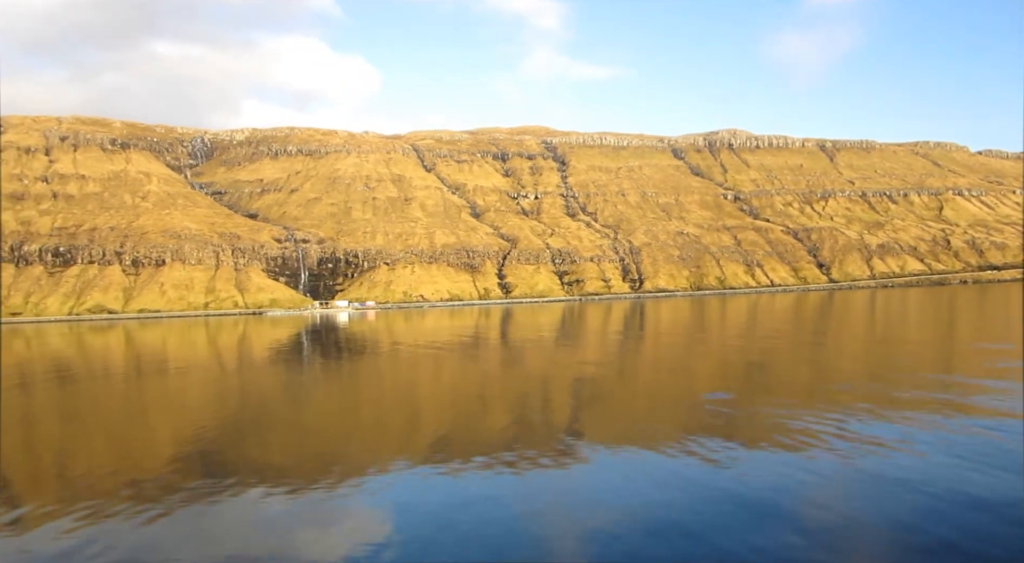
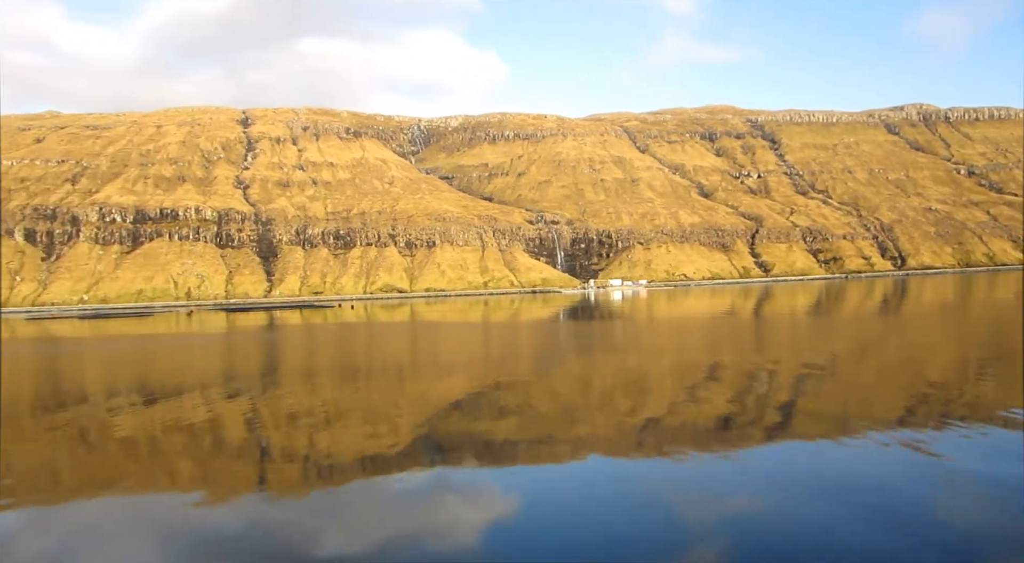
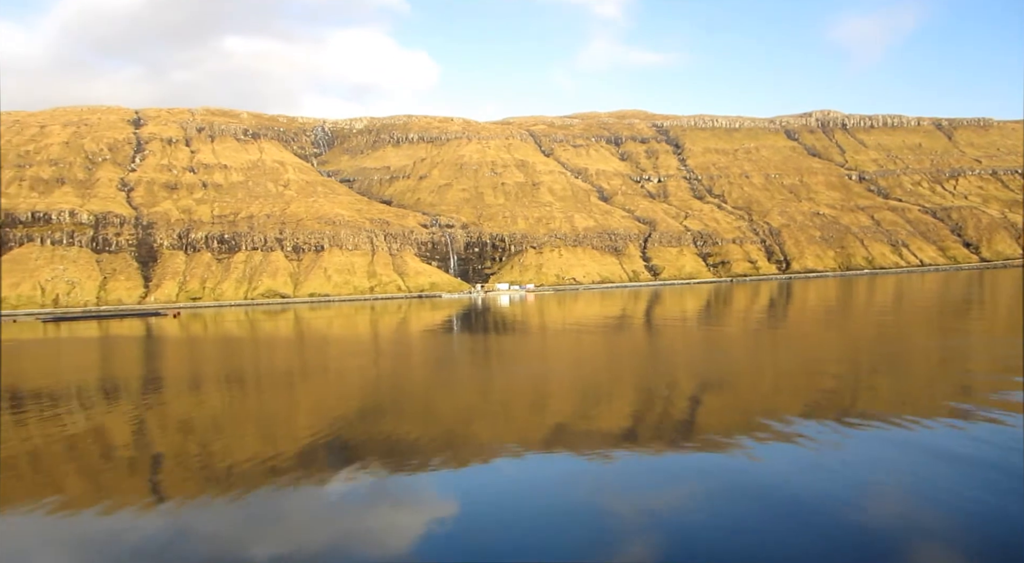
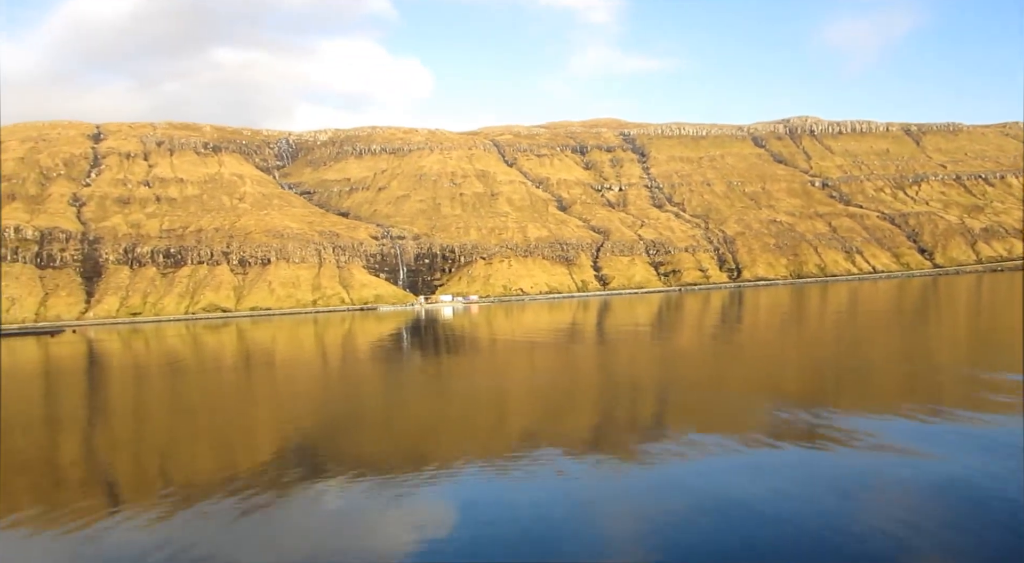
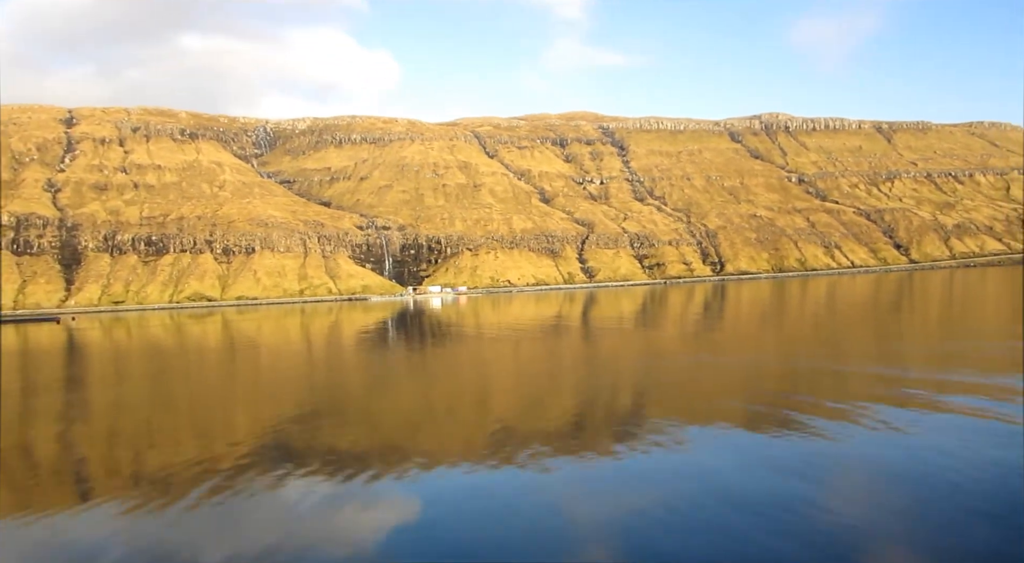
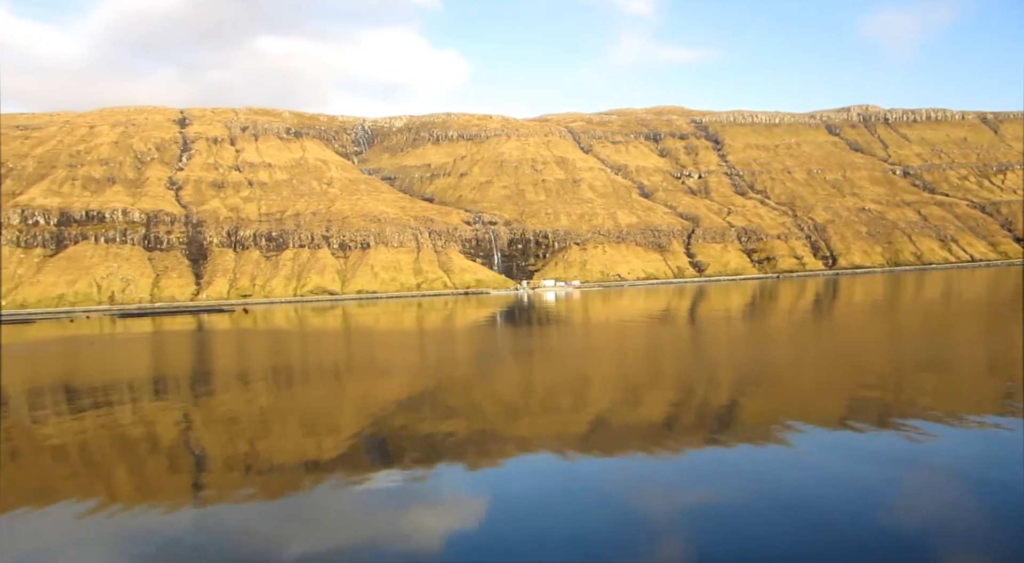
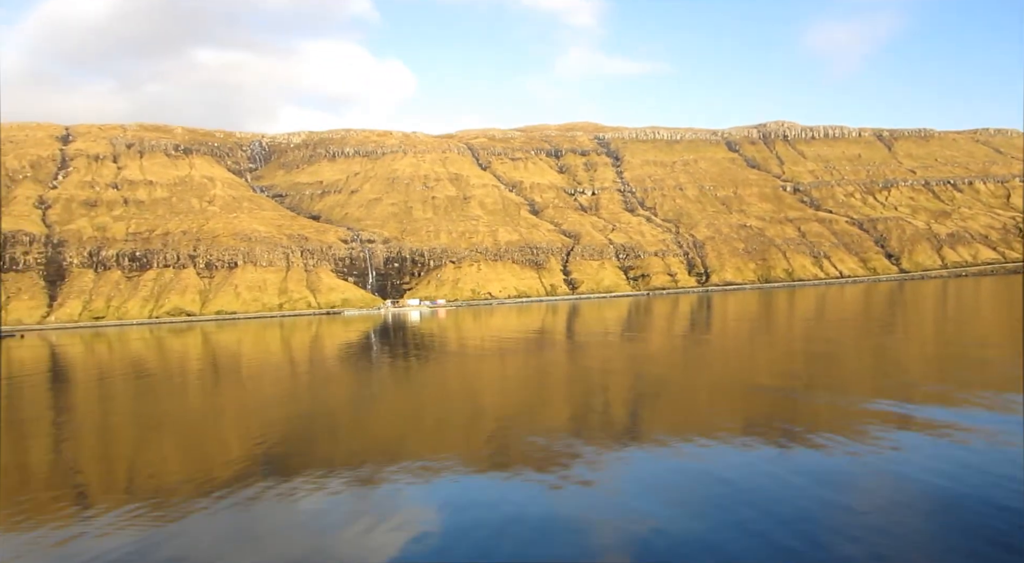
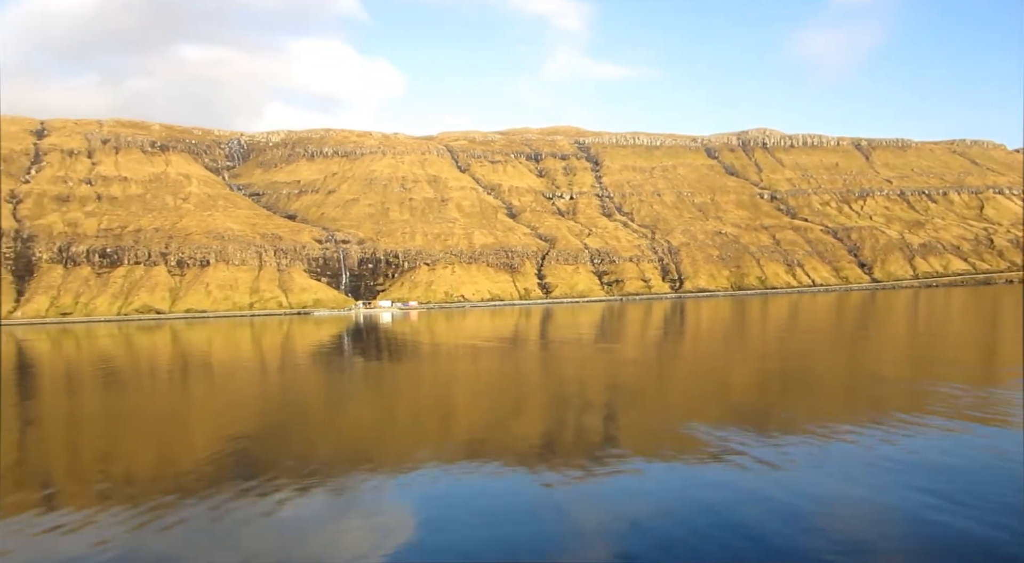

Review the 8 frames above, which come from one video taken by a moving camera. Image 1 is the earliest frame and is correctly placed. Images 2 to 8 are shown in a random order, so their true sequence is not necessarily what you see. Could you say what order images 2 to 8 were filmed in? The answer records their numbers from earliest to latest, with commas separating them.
8, 7, 4, 5, 3, 6, 2
